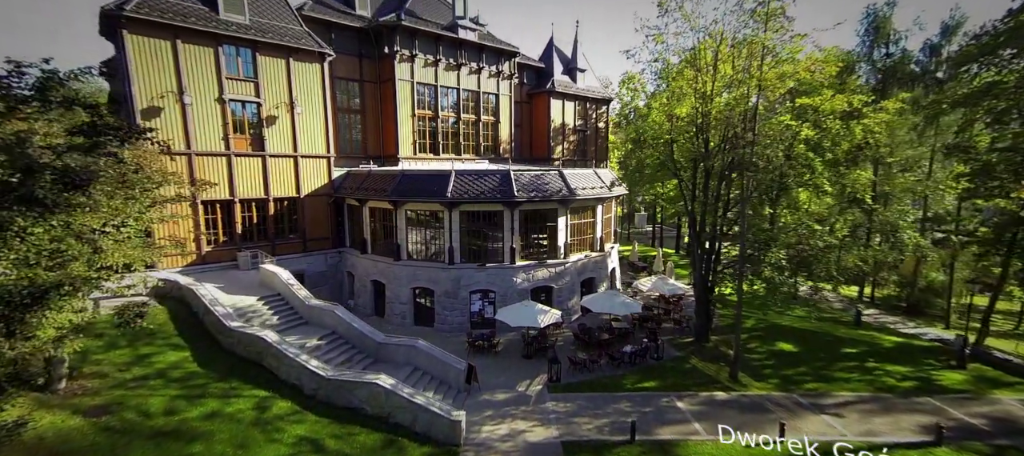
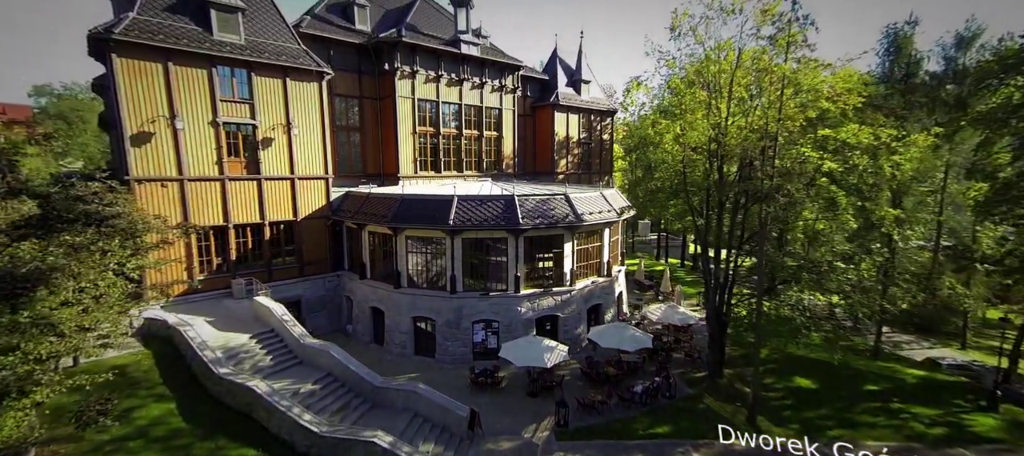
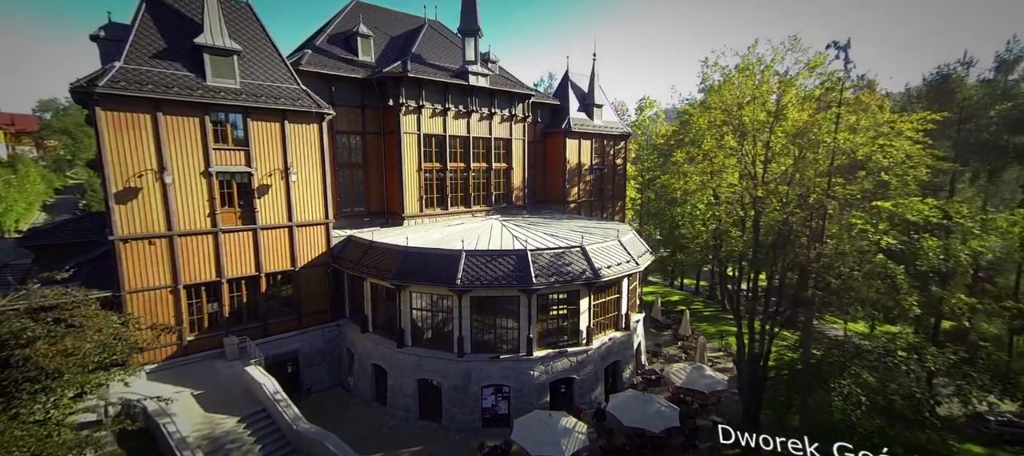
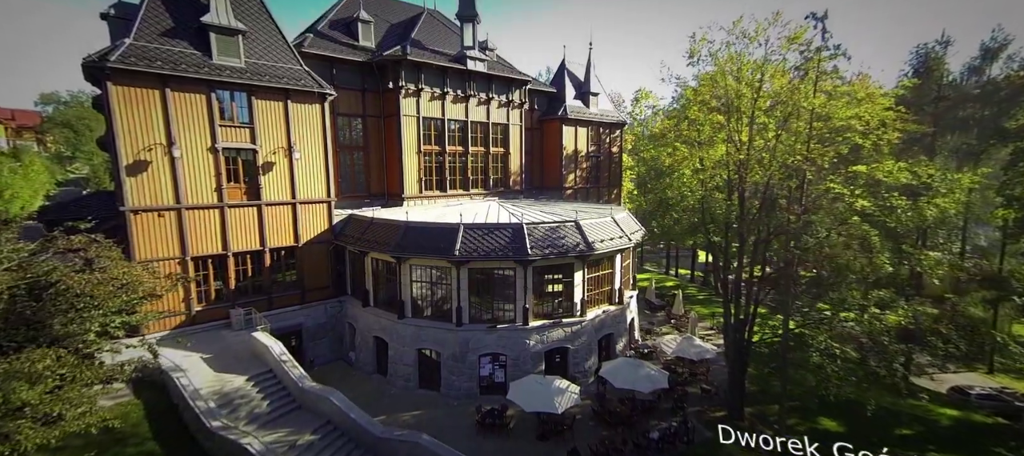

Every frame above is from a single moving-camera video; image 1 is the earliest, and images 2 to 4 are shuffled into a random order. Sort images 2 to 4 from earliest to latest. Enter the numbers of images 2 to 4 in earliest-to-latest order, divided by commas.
2, 4, 3
